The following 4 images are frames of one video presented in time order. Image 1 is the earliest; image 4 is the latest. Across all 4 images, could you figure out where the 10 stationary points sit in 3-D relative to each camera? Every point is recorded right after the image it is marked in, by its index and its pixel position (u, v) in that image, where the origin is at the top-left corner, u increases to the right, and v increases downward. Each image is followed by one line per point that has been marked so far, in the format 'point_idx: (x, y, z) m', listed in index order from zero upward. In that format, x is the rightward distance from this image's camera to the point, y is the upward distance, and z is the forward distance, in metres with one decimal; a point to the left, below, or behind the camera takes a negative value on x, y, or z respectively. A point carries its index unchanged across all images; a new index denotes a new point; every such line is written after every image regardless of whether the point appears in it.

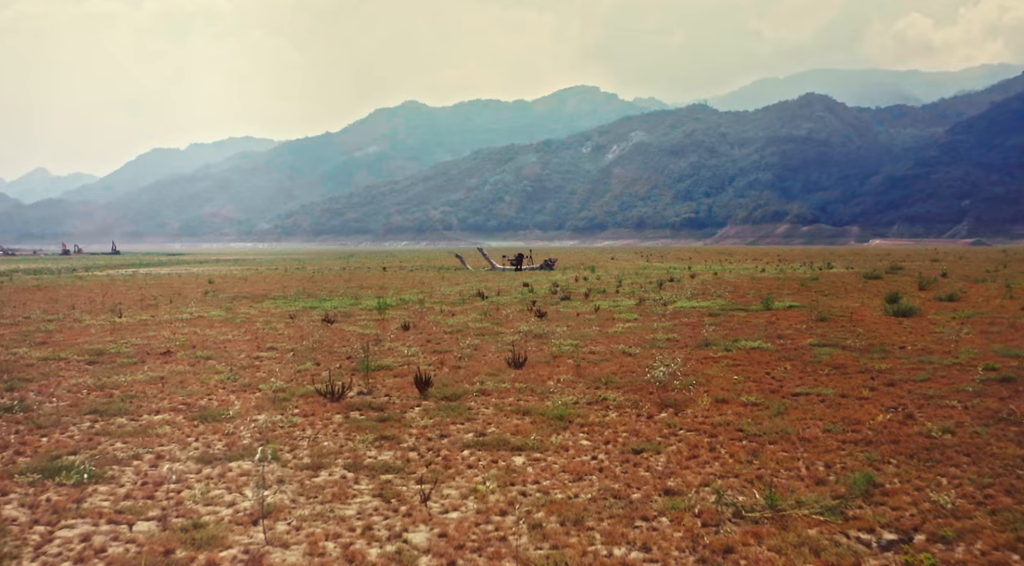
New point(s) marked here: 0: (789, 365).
0: (+6.6, -2.0, +19.9) m
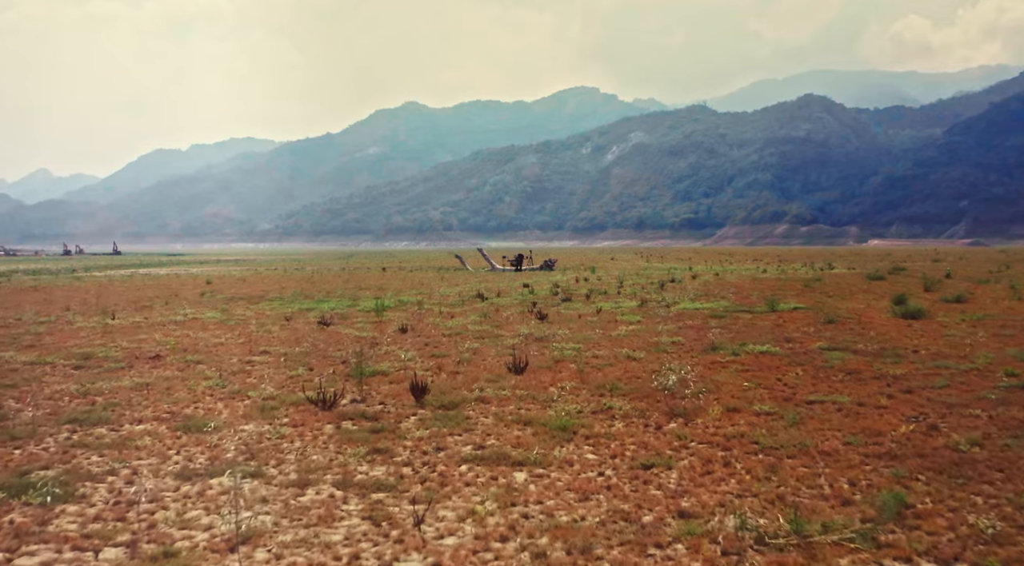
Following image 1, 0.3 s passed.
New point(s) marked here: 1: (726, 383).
0: (+6.7, -2.0, +19.2) m
1: (+4.6, -2.1, +17.5) m
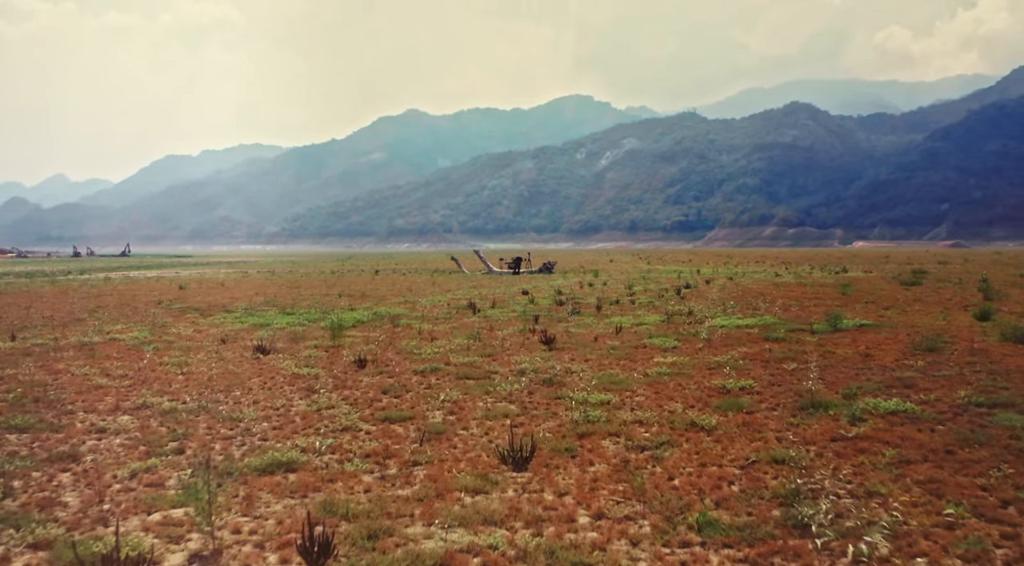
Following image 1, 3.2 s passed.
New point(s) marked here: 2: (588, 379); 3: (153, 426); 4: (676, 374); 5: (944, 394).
0: (+6.6, -2.4, +11.4) m
1: (+4.5, -2.5, +9.6) m
2: (+1.7, -2.2, +18.7) m
3: (-6.4, -2.4, +15.0) m
4: (+3.7, -2.1, +19.4) m
5: (+8.7, -2.2, +16.7) m
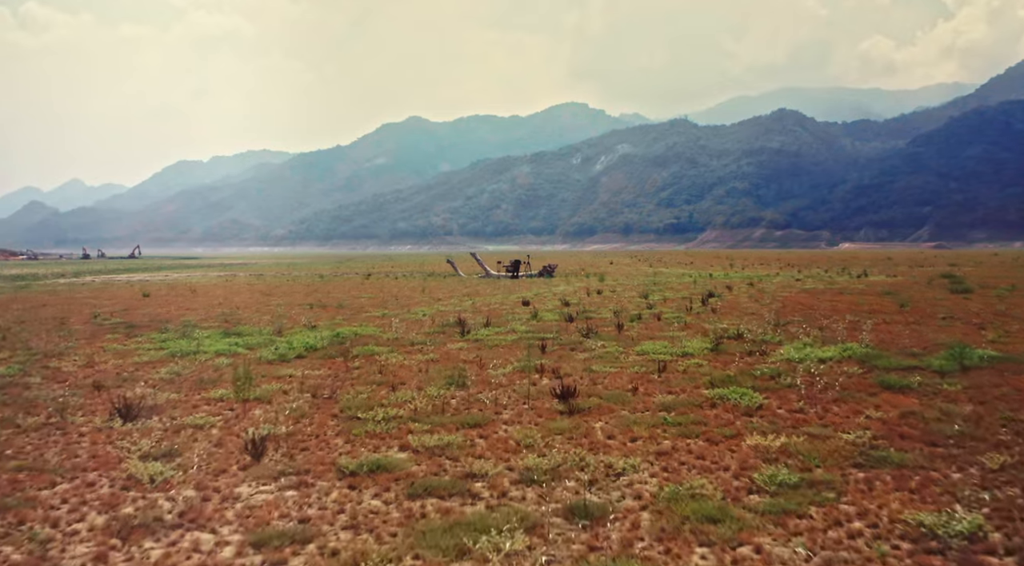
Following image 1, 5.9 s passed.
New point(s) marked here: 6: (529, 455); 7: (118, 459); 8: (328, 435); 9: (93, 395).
0: (+6.6, -2.9, +2.6) m
1: (+4.6, -3.0, +0.9) m
2: (+1.7, -2.7, +10.0) m
3: (-6.4, -2.9, +6.2) m
4: (+3.7, -2.6, +10.6) m
5: (+8.7, -2.7, +7.9) m
6: (+0.3, -2.5, +12.7) m
7: (-6.2, -2.7, +13.1) m
8: (-3.2, -2.6, +14.3) m
9: (-9.7, -2.5, +19.3) m
